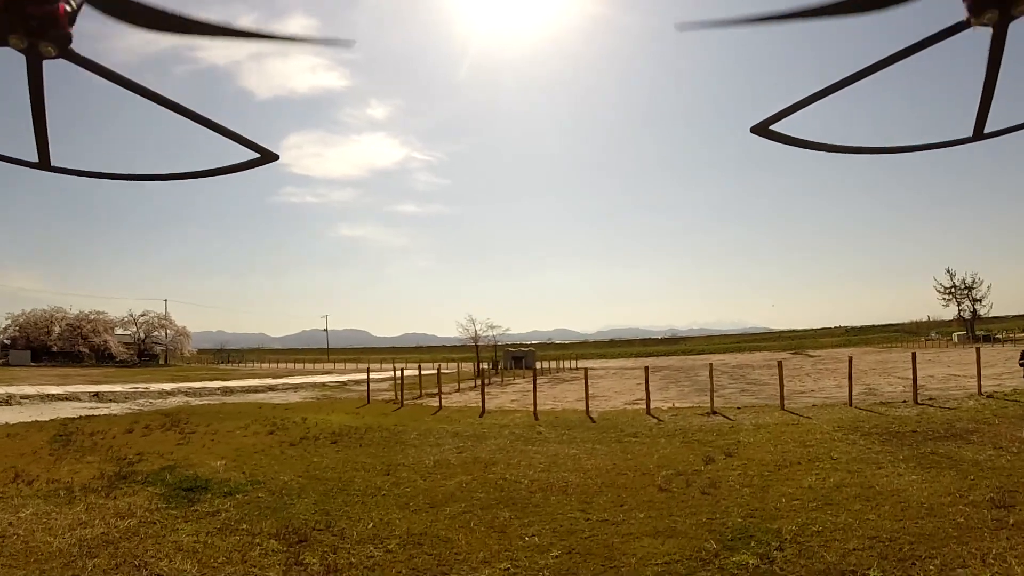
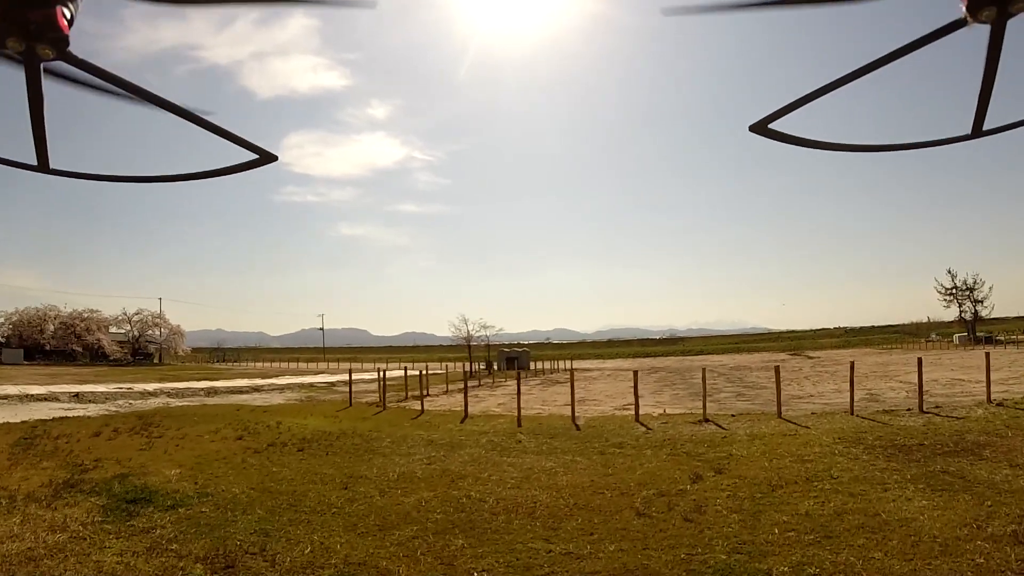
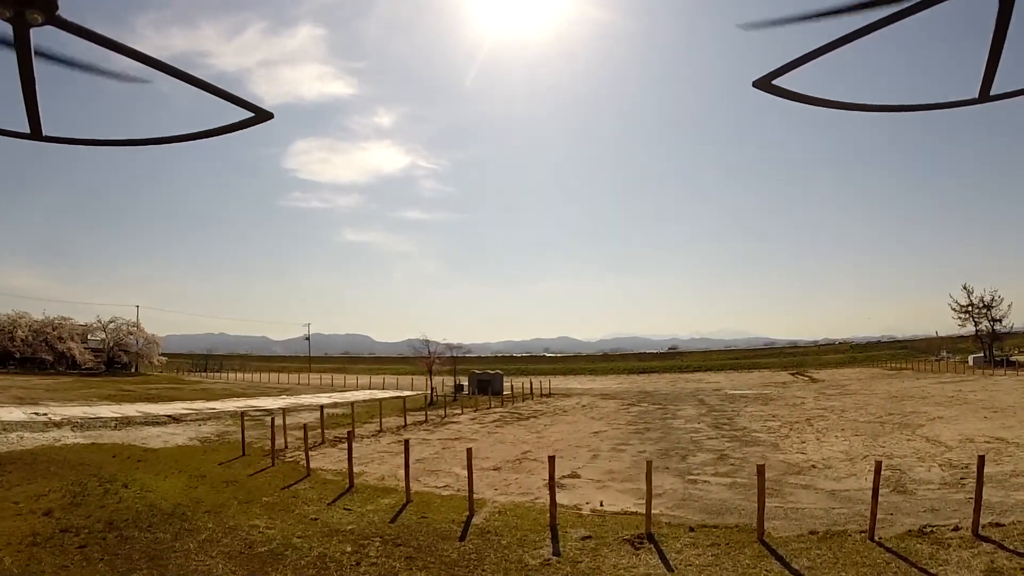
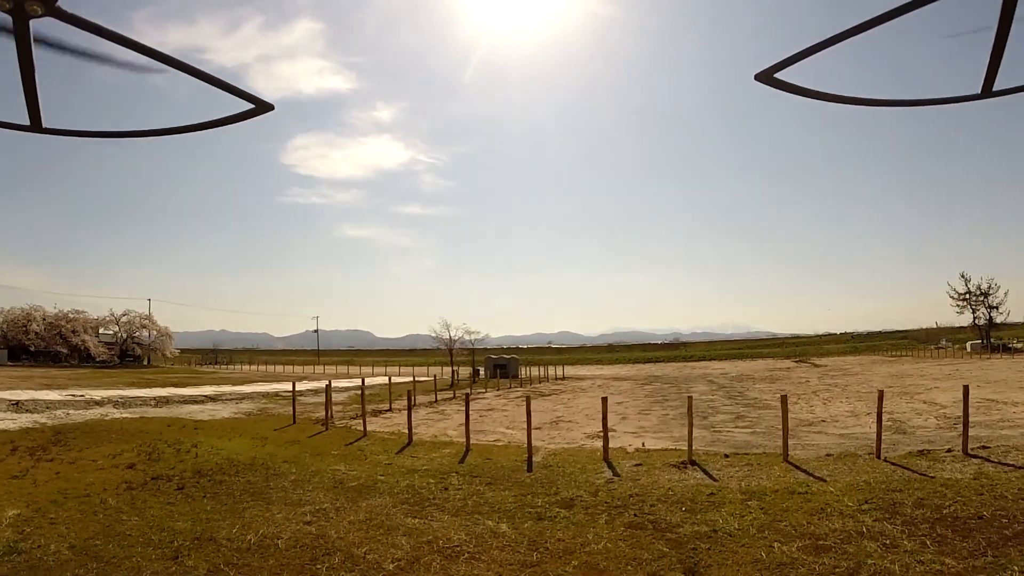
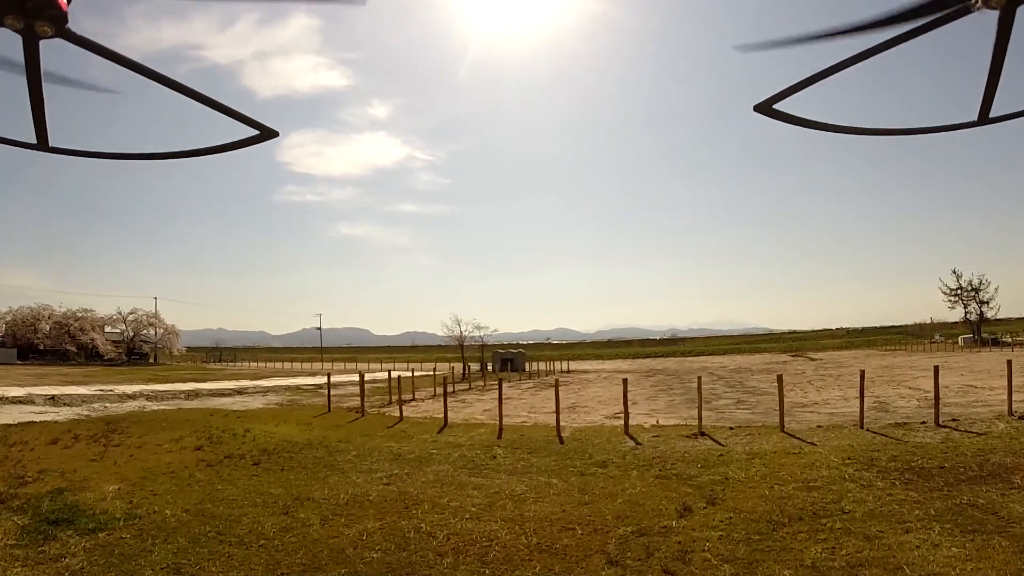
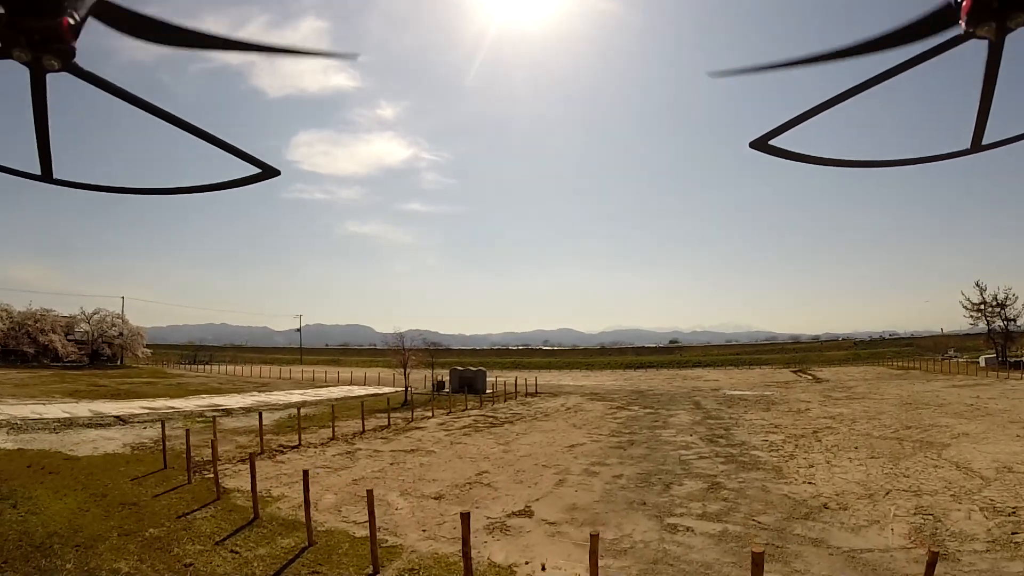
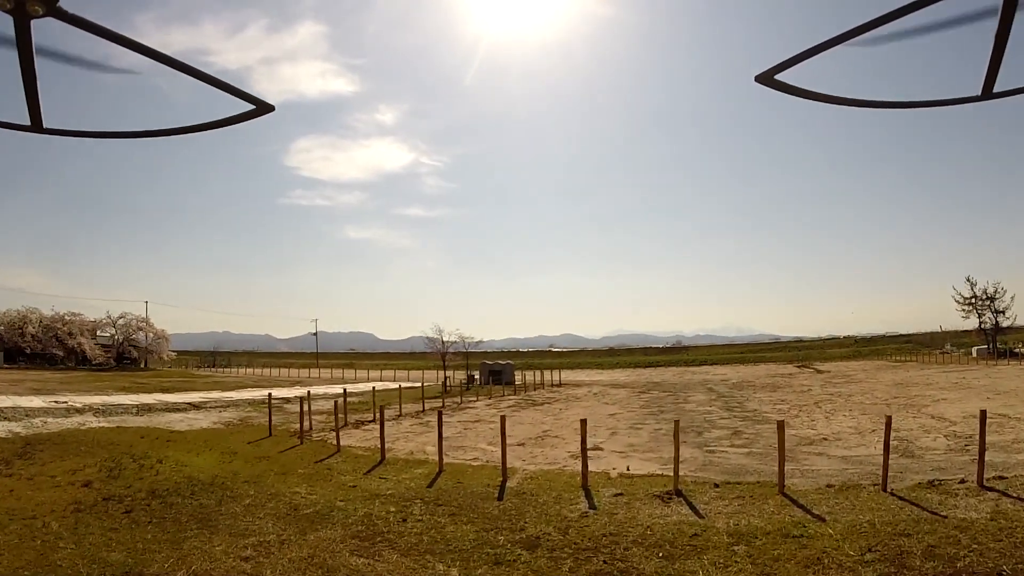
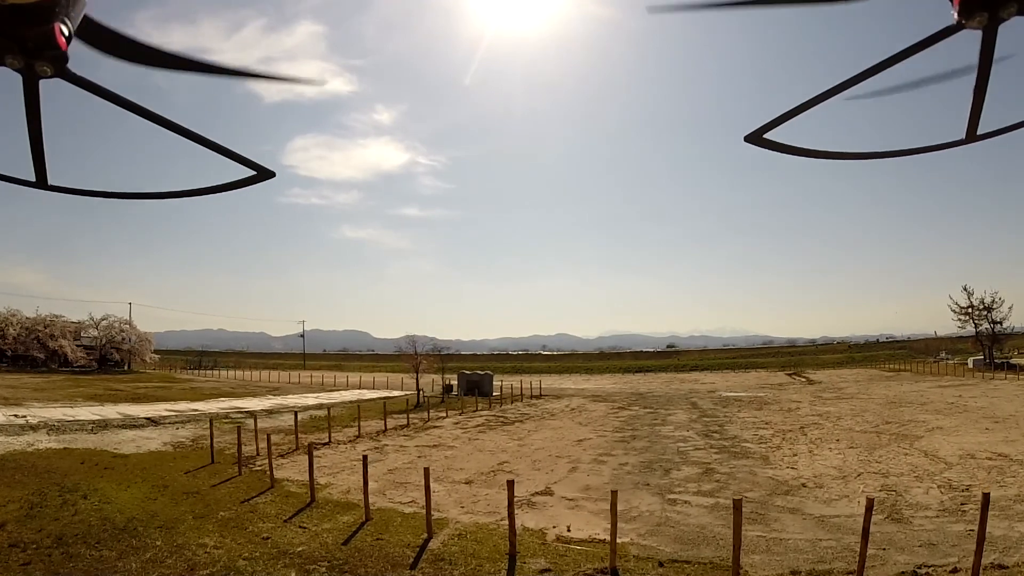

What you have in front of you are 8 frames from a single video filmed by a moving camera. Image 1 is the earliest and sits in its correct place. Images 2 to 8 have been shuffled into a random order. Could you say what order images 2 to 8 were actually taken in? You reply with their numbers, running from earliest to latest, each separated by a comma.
2, 5, 4, 7, 3, 8, 6
